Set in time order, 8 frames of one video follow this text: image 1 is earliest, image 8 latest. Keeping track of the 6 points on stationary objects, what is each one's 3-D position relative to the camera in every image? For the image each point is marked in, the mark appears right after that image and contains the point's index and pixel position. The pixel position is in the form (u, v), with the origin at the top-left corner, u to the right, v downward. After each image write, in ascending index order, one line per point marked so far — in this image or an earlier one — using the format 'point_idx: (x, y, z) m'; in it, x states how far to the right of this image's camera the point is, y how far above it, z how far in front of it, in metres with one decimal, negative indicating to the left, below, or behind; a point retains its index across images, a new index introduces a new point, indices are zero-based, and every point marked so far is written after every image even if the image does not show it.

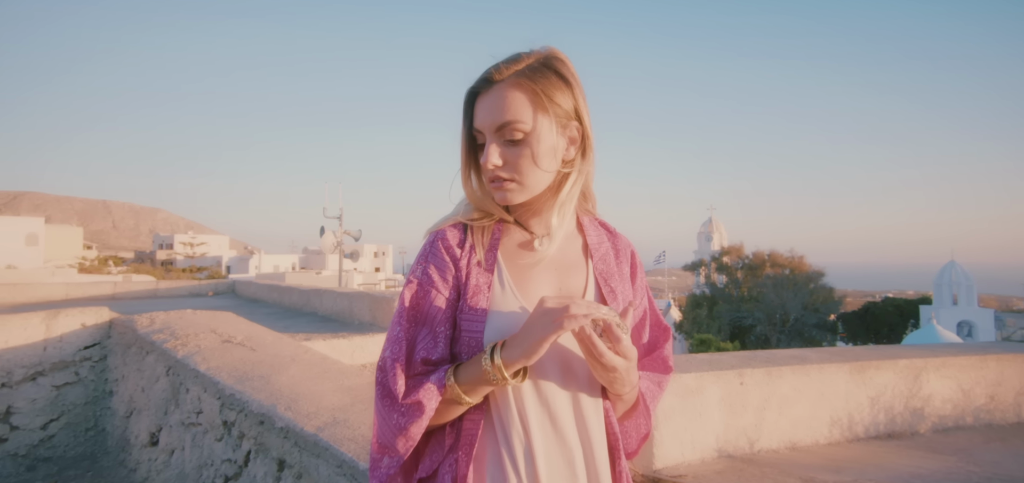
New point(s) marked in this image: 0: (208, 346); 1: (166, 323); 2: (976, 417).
0: (-1.2, -0.4, +2.3) m
1: (-1.5, -0.3, +2.6) m
2: (+3.4, -1.3, +4.5) m
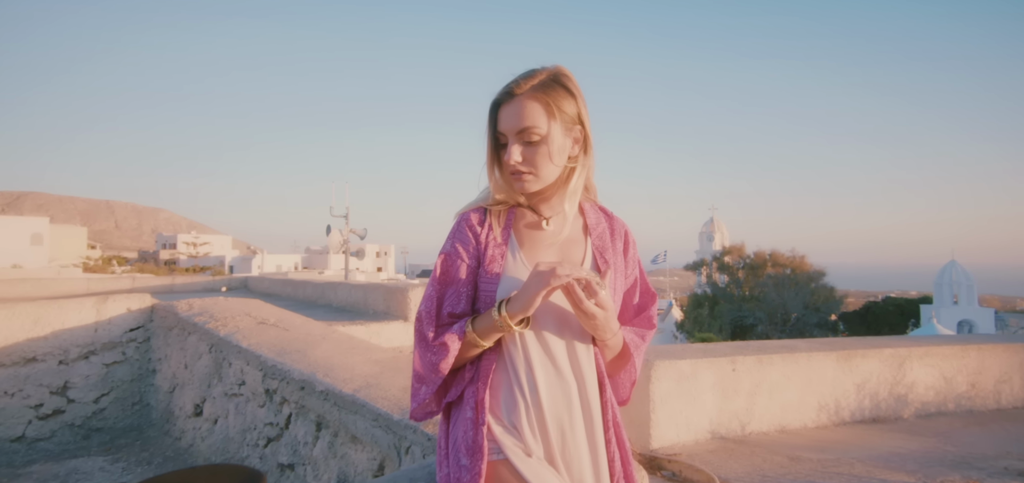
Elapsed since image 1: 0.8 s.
0: (-1.1, -0.4, +2.6) m
1: (-1.4, -0.3, +2.8) m
2: (+3.5, -1.3, +4.7) m
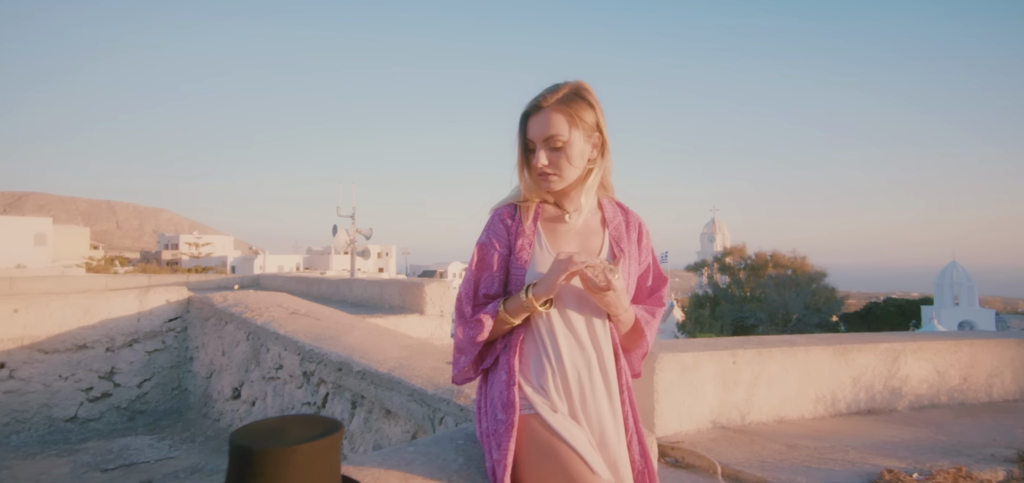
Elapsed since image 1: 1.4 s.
0: (-1.1, -0.3, +2.8) m
1: (-1.4, -0.3, +3.0) m
2: (+3.5, -1.2, +4.9) m
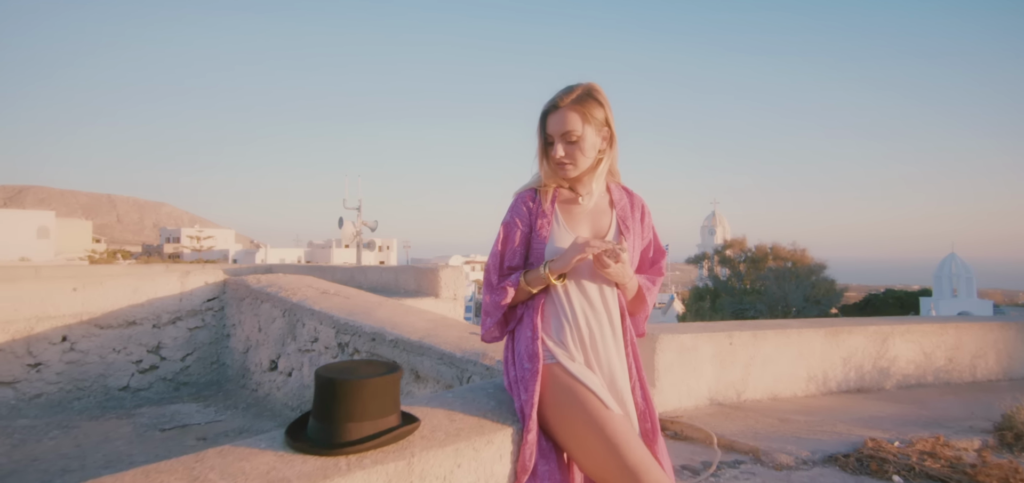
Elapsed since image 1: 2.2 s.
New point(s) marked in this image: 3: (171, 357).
0: (-1.0, -0.3, +3.0) m
1: (-1.3, -0.2, +3.3) m
2: (+3.6, -1.1, +5.2) m
3: (-1.9, -0.7, +3.5) m
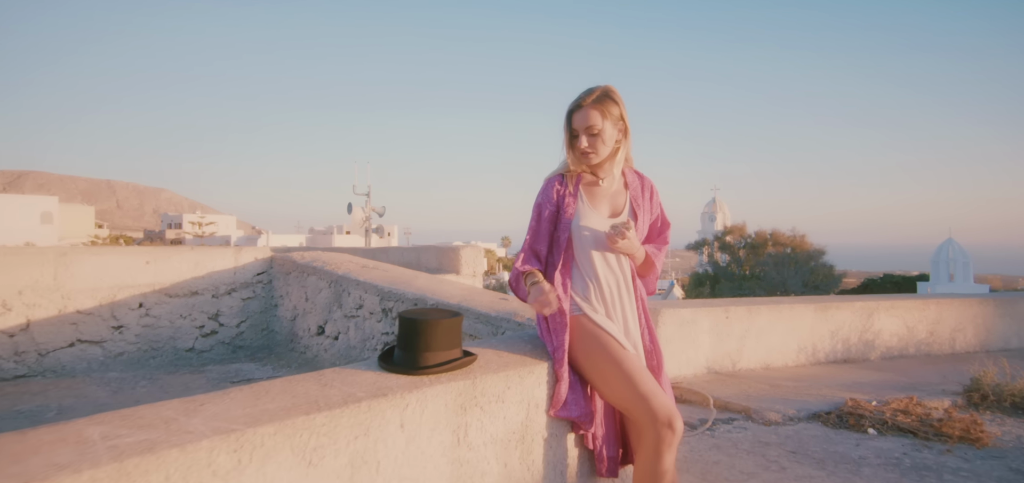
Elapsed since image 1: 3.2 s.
0: (-0.9, -0.2, +3.4) m
1: (-1.2, -0.1, +3.7) m
2: (+3.7, -1.0, +5.6) m
3: (-1.8, -0.5, +3.9) m
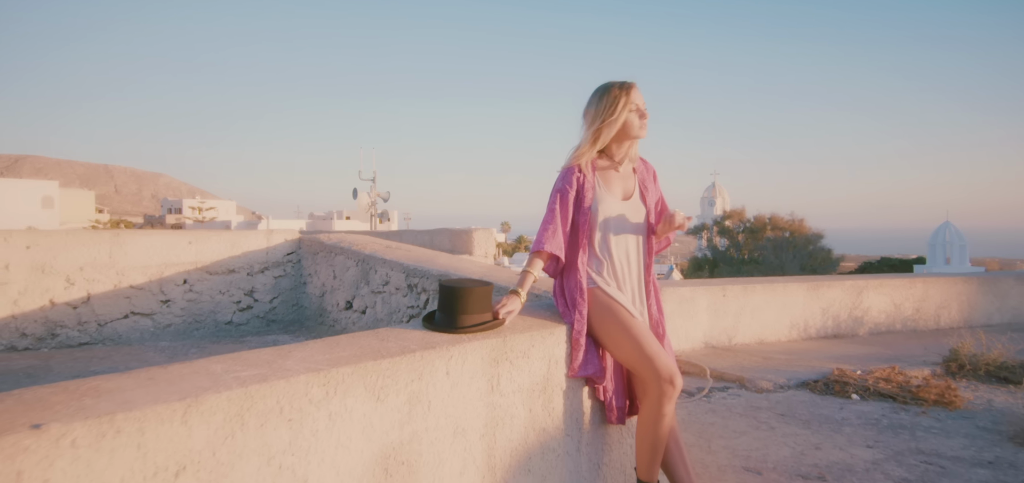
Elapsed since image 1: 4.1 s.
0: (-0.8, 0.0, +3.7) m
1: (-1.1, 0.0, +3.9) m
2: (+3.8, -0.8, +5.9) m
3: (-1.8, -0.4, +4.2) m
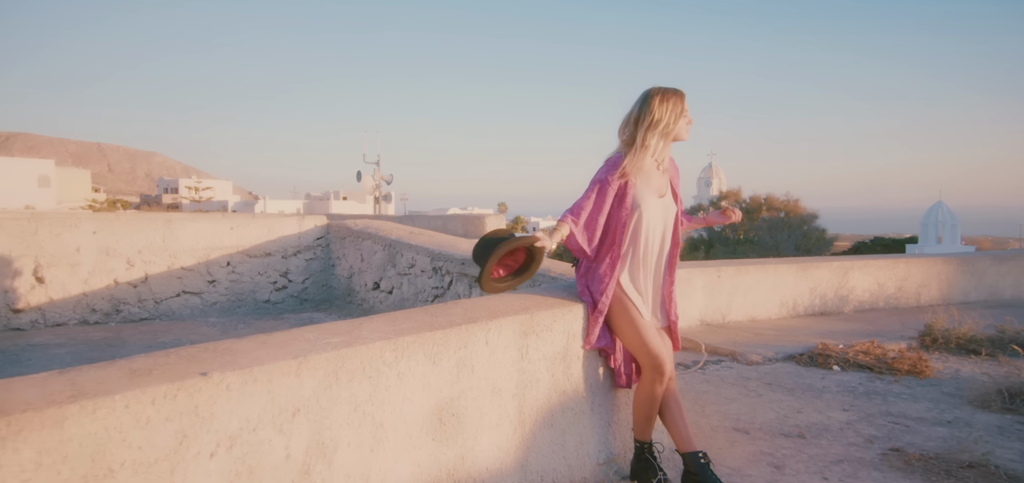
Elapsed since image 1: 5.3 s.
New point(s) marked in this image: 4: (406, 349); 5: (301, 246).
0: (-0.7, +0.1, +4.0) m
1: (-1.0, +0.1, +4.3) m
2: (+3.9, -0.6, +6.3) m
3: (-1.7, -0.3, +4.5) m
4: (-0.3, -0.3, +1.8) m
5: (-1.6, 0.0, +4.5) m
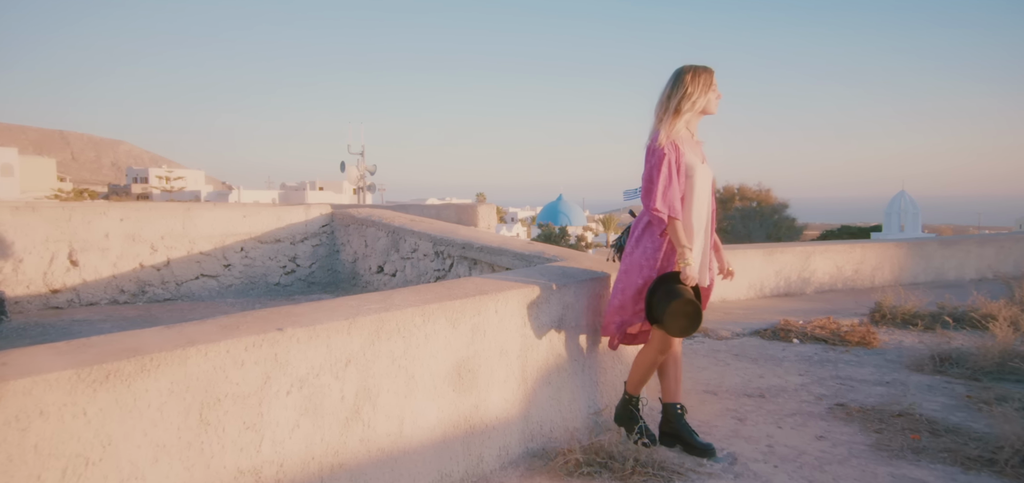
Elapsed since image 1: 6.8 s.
0: (-0.8, +0.1, +4.4) m
1: (-1.1, +0.2, +4.6) m
2: (+3.7, -0.5, +6.8) m
3: (-1.8, -0.2, +4.8) m
4: (-0.3, -0.3, +2.2) m
5: (-1.7, +0.1, +4.8) m
